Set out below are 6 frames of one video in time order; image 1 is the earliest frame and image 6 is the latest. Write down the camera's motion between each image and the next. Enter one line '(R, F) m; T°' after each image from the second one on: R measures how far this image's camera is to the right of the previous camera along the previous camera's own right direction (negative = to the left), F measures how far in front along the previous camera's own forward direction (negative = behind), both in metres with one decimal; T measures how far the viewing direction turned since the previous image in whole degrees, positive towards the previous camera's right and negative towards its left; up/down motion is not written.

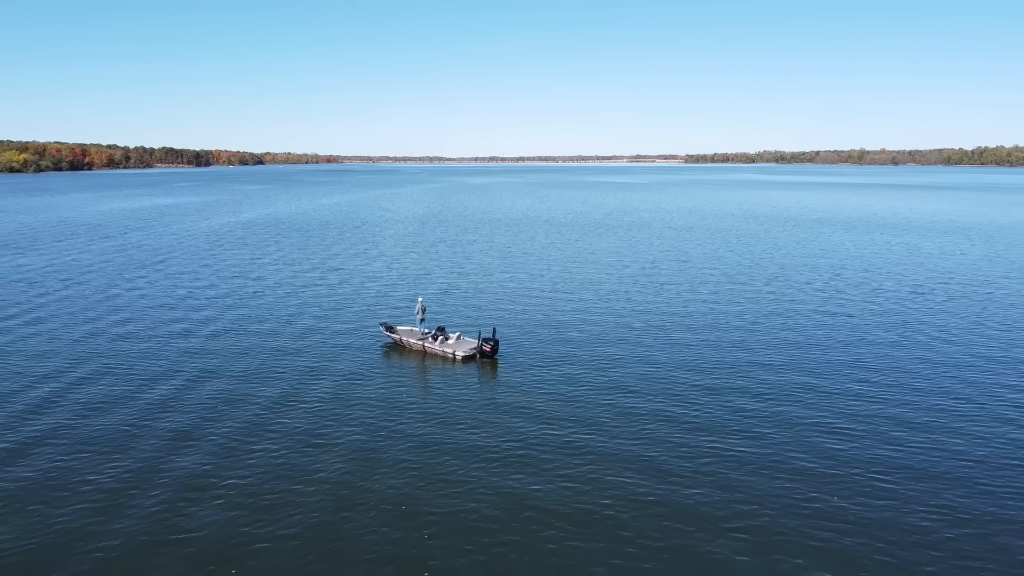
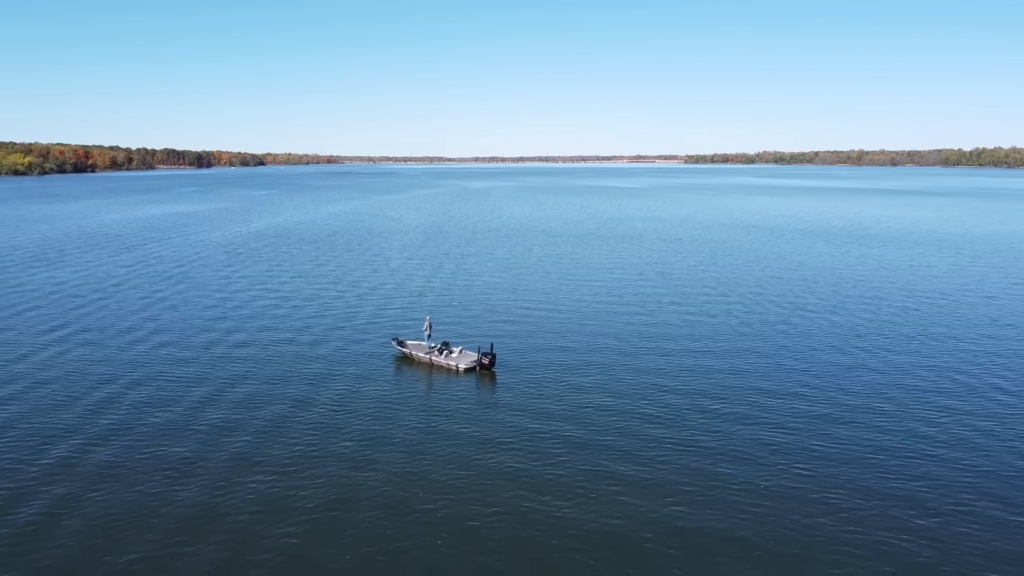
(+0.2, -3.2) m; 0°
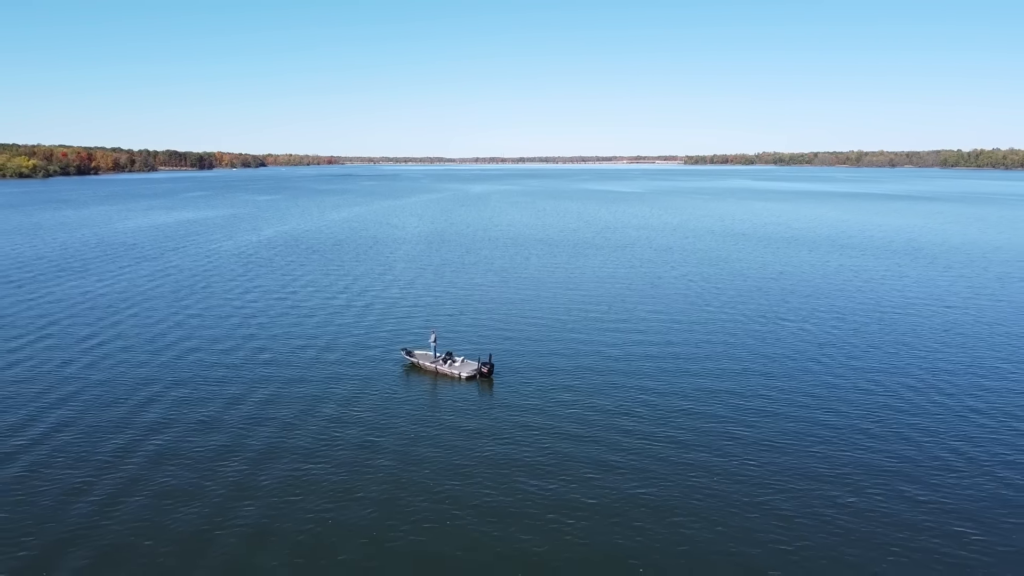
(+0.2, -3.0) m; 0°
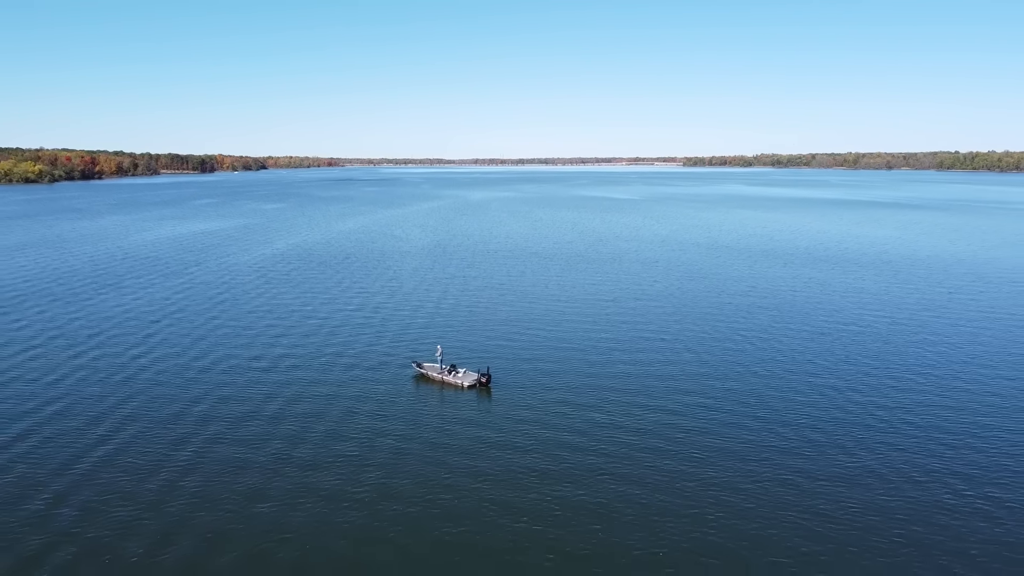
(+0.2, -4.9) m; 0°
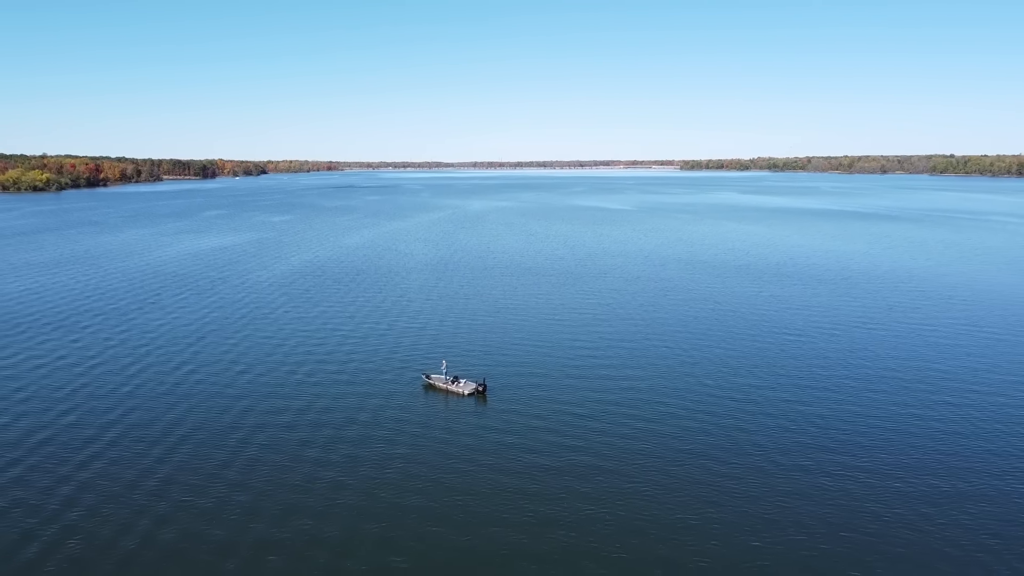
(+0.4, -7.2) m; 0°
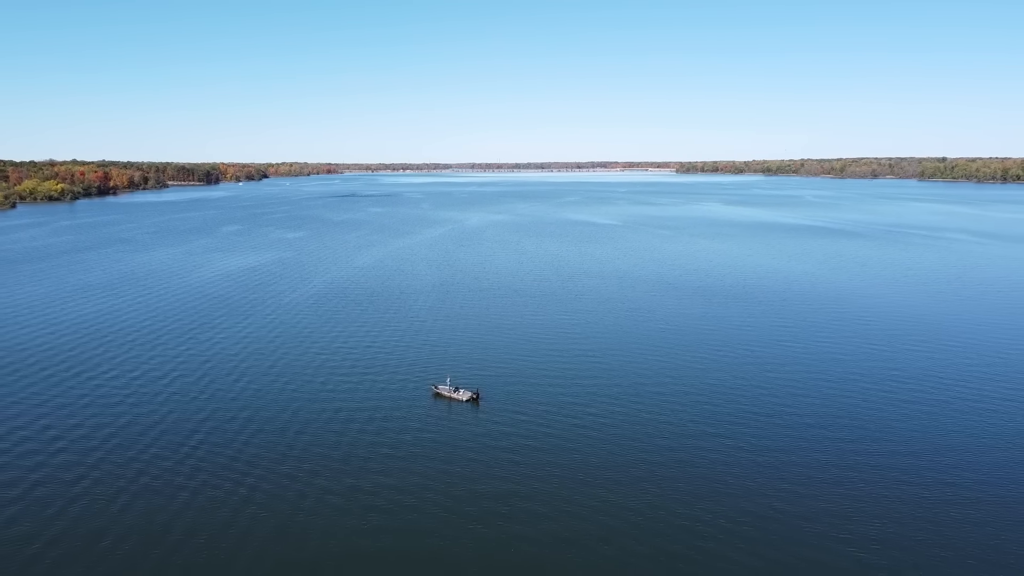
(+1.0, -14.3) m; 0°
